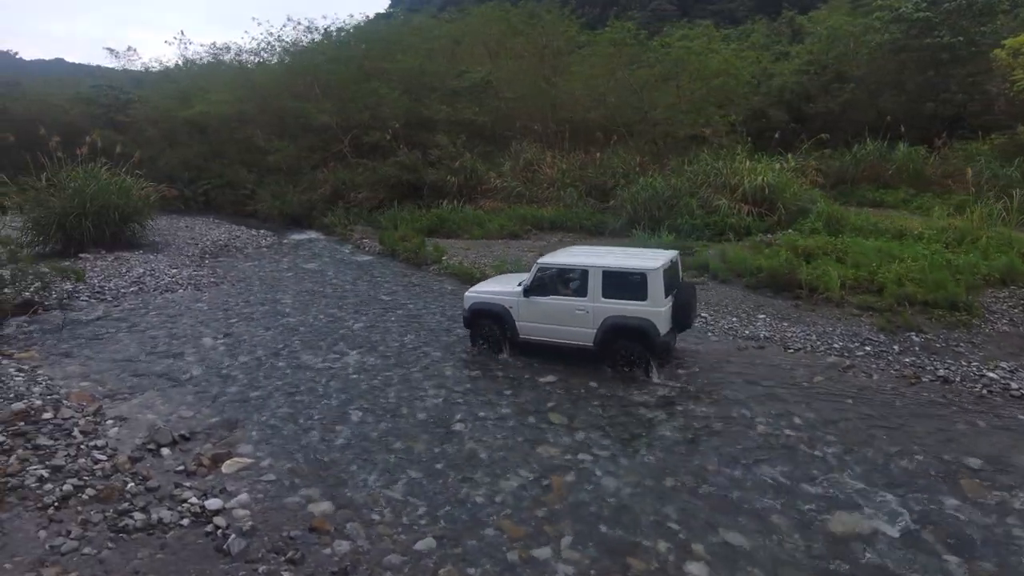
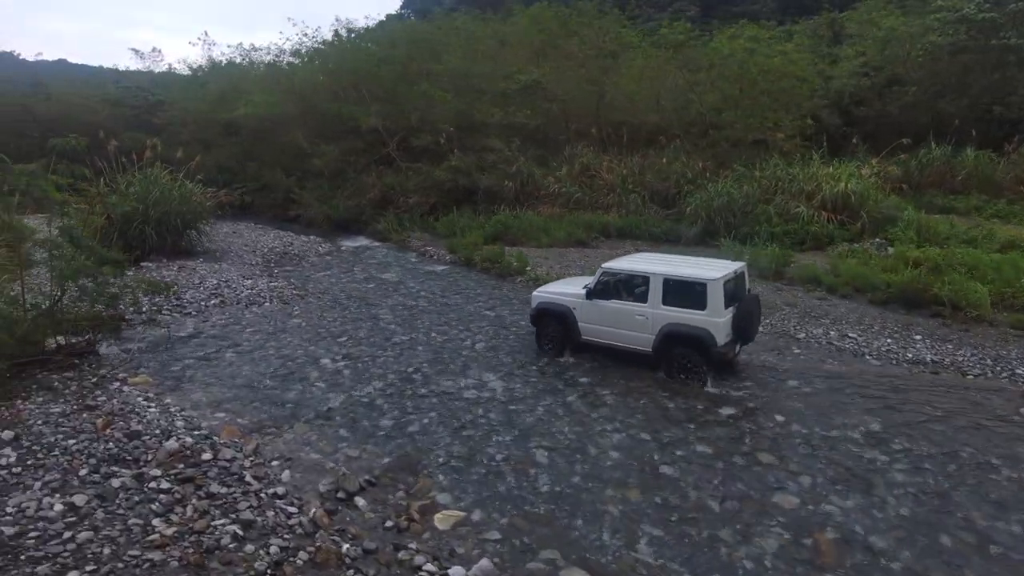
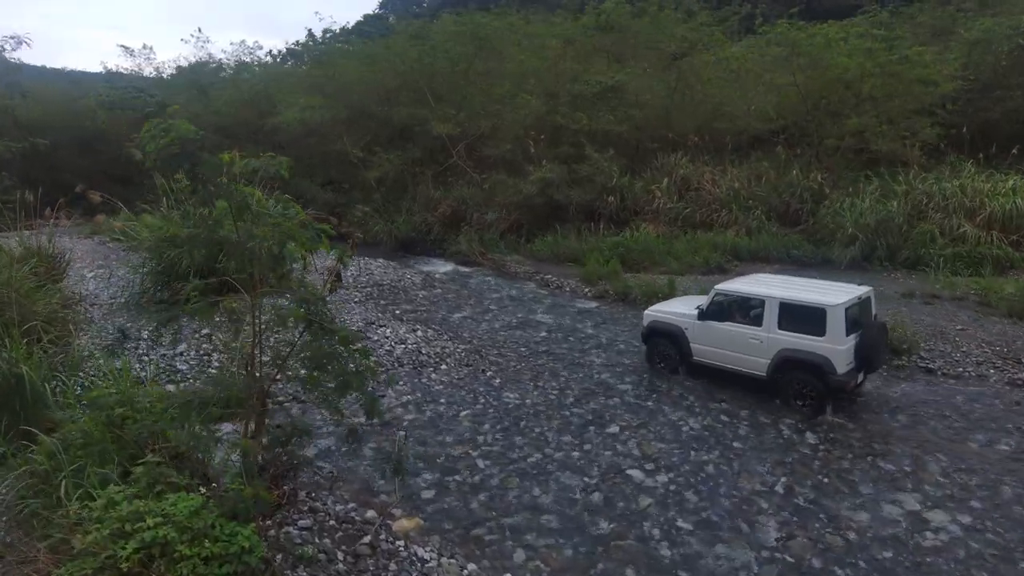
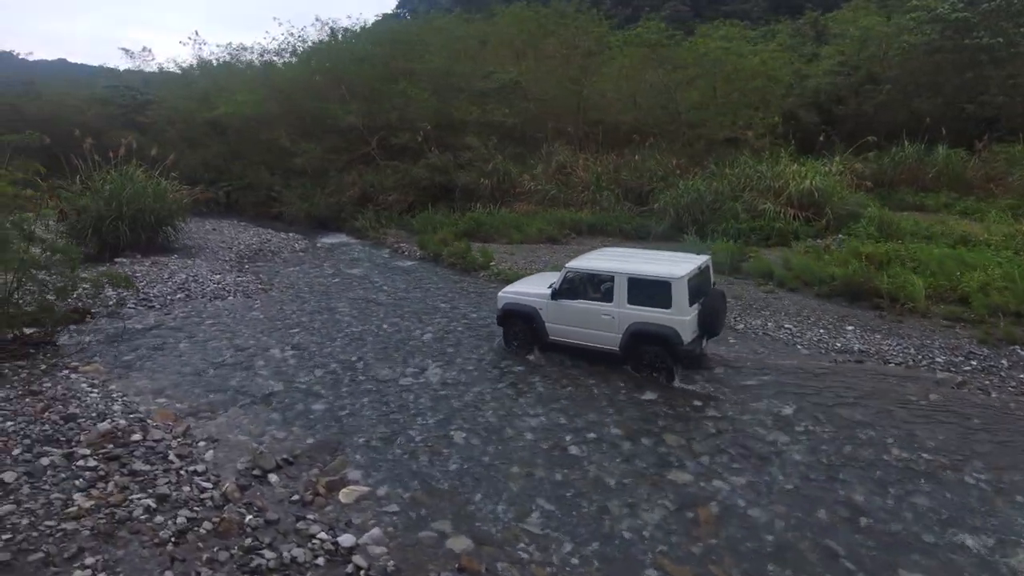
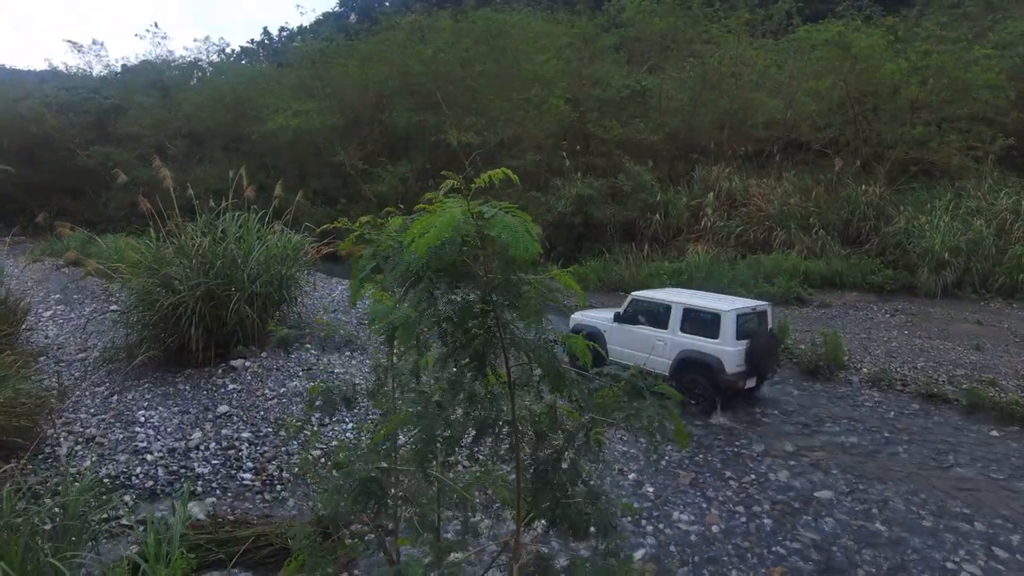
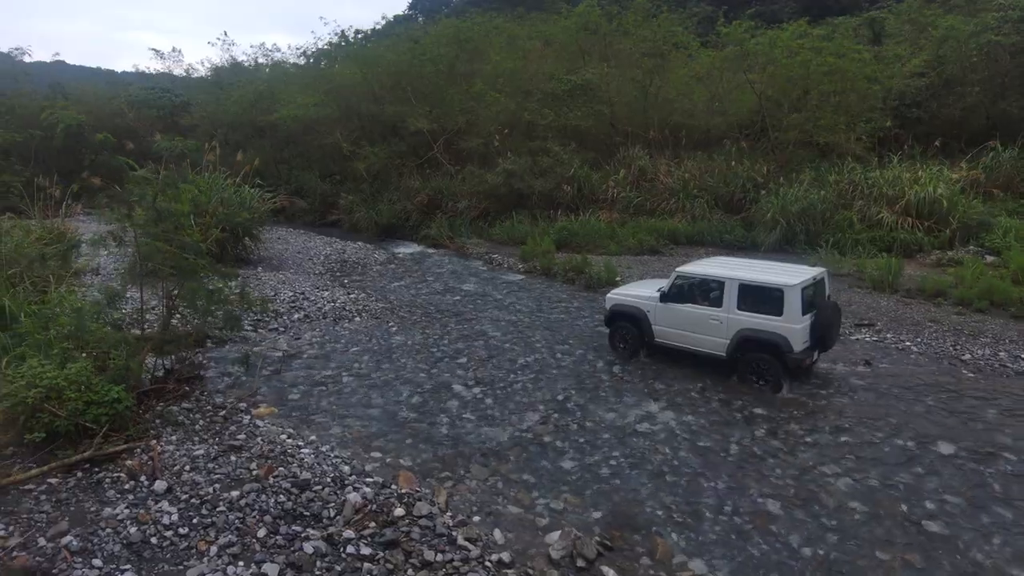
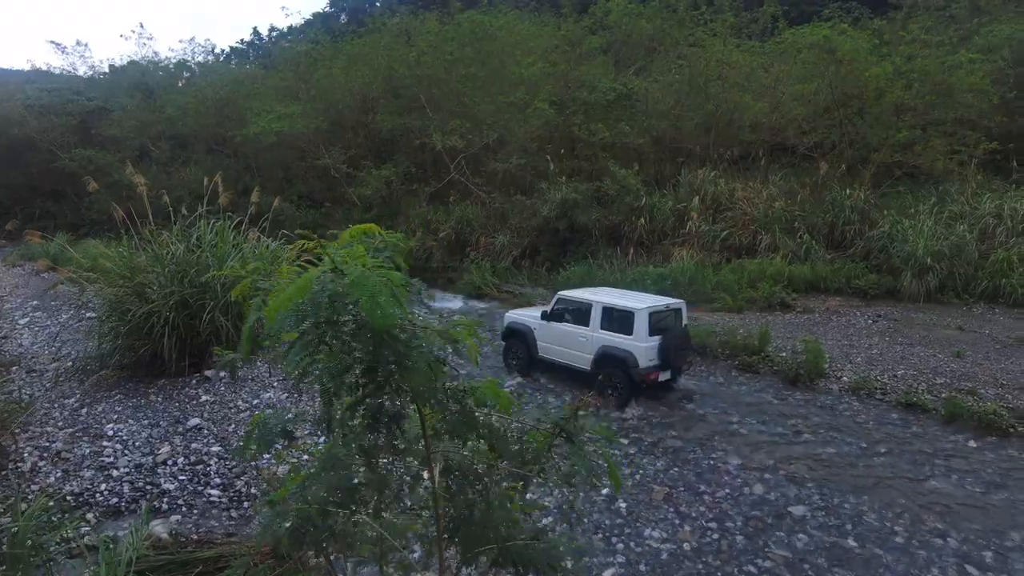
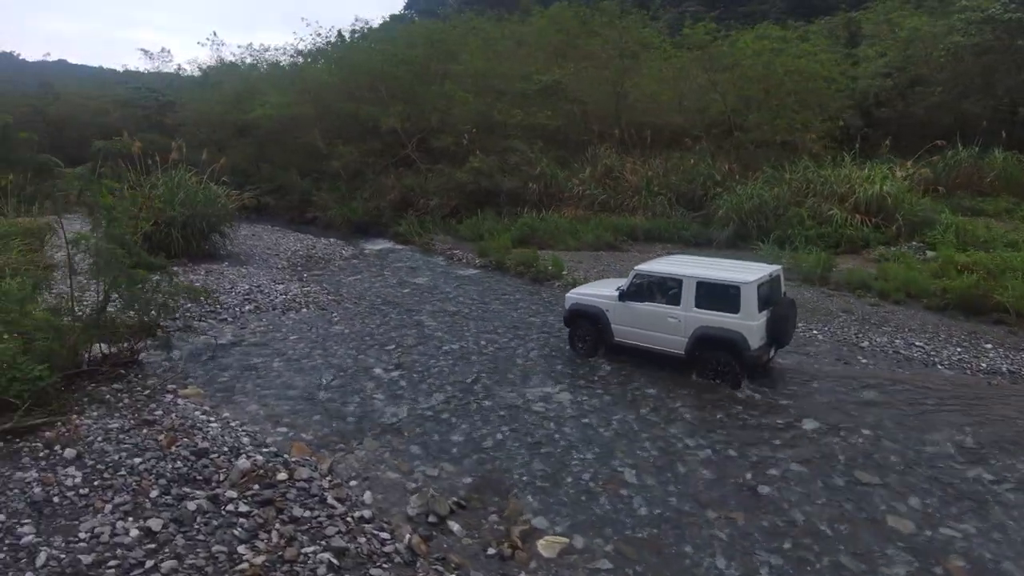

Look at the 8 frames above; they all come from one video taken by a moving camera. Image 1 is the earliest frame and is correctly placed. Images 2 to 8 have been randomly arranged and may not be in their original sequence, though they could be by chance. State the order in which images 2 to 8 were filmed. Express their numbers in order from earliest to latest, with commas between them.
4, 2, 8, 6, 3, 5, 7
